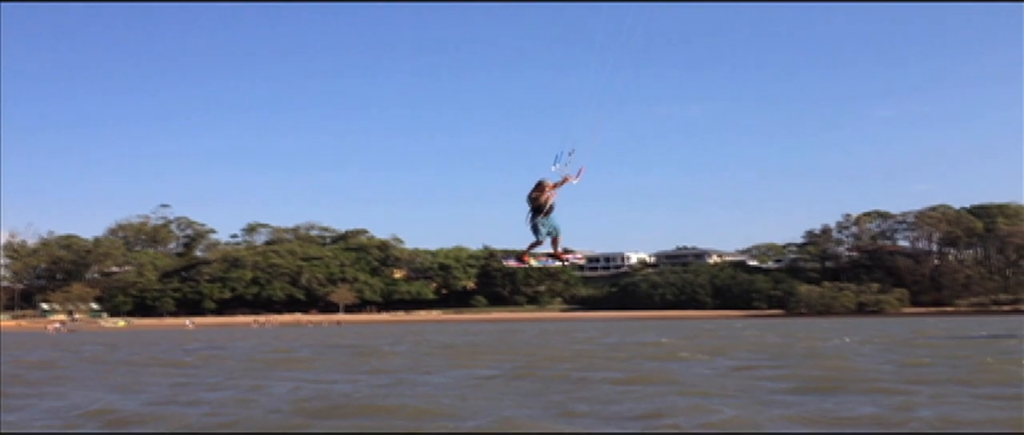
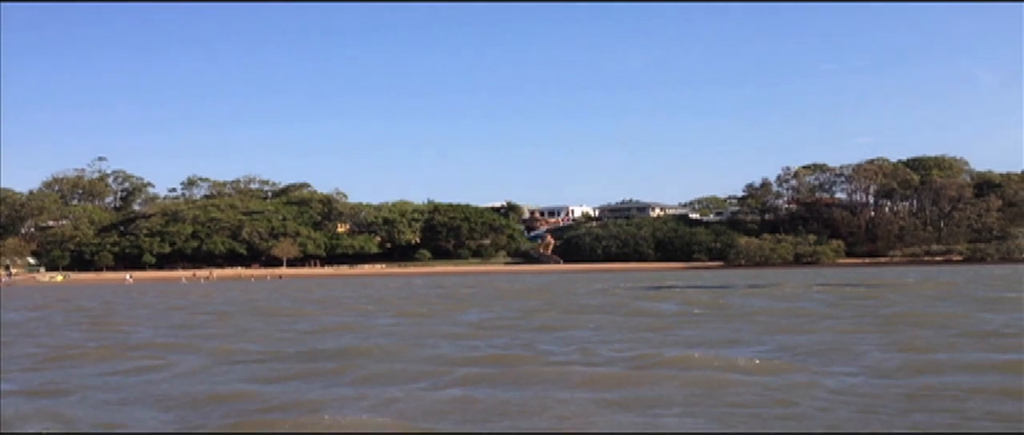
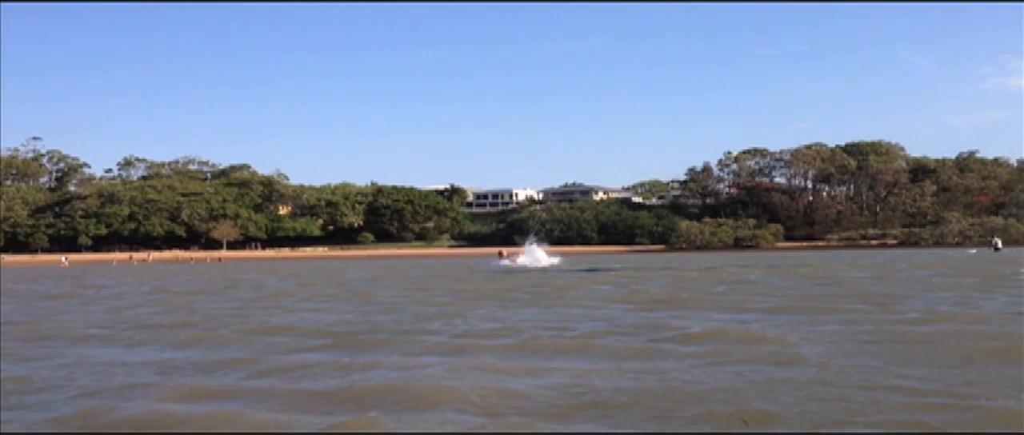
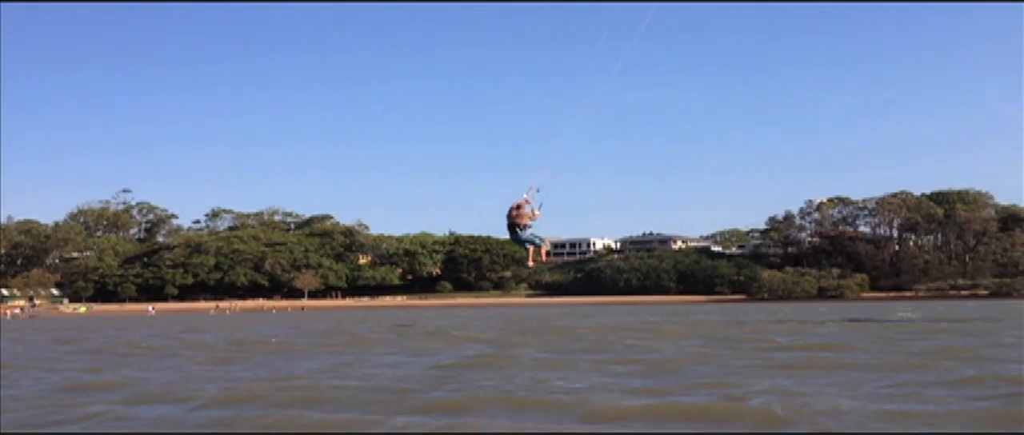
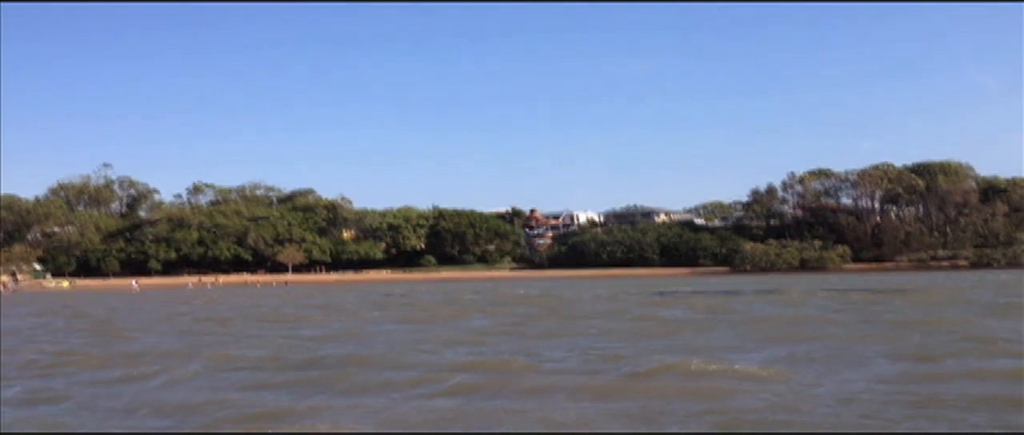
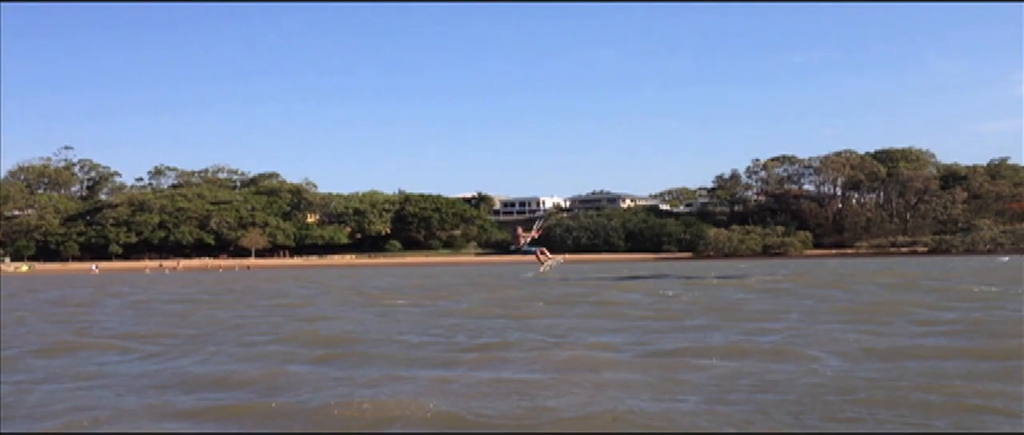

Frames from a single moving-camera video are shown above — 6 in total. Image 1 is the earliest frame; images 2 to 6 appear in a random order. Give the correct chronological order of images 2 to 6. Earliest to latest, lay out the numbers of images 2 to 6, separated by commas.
4, 5, 2, 6, 3
